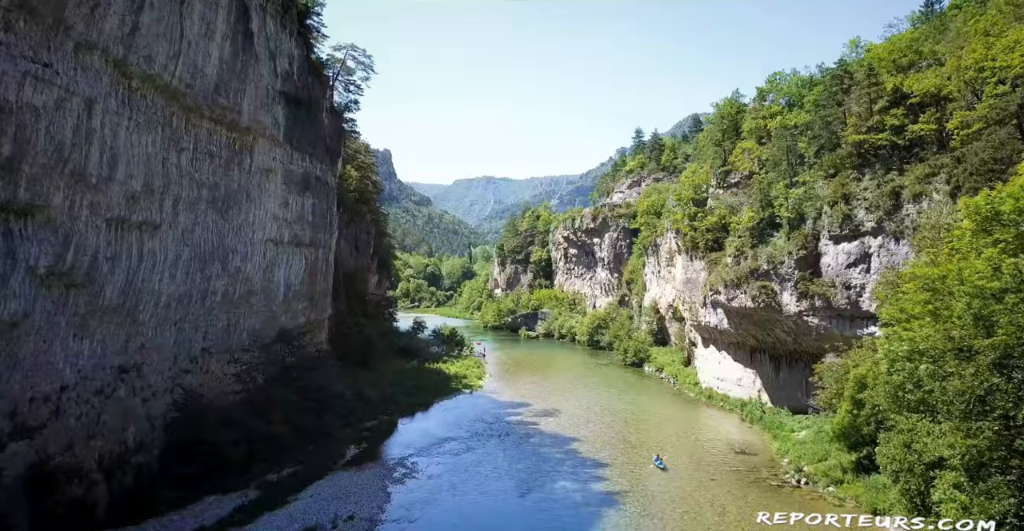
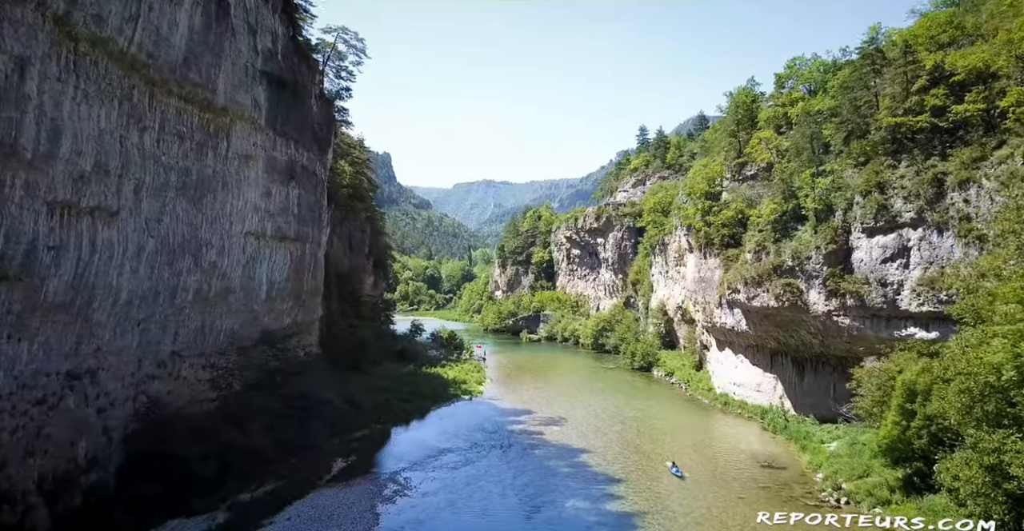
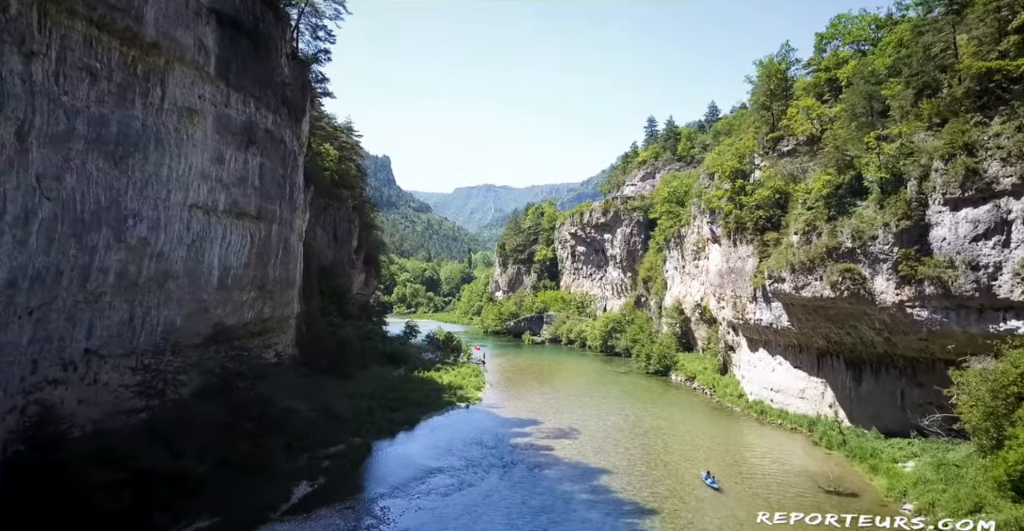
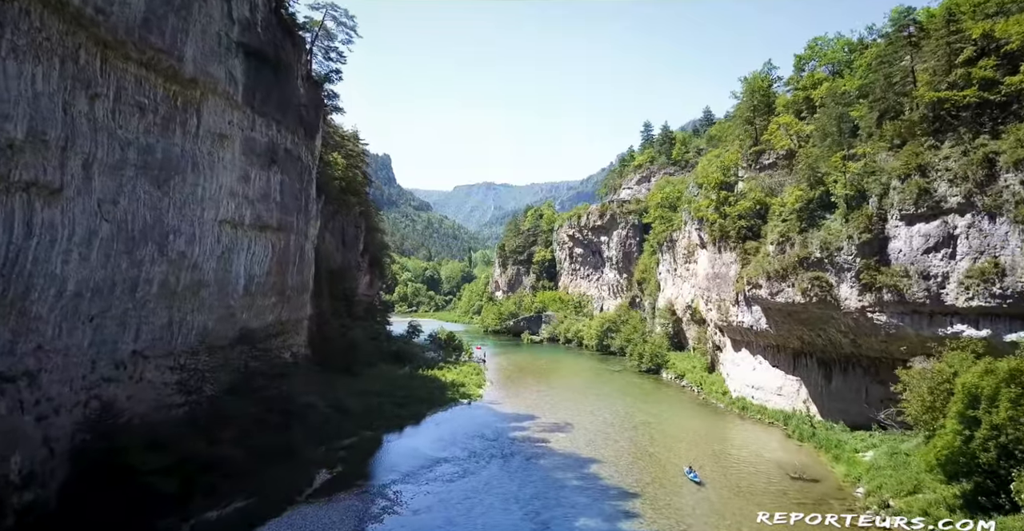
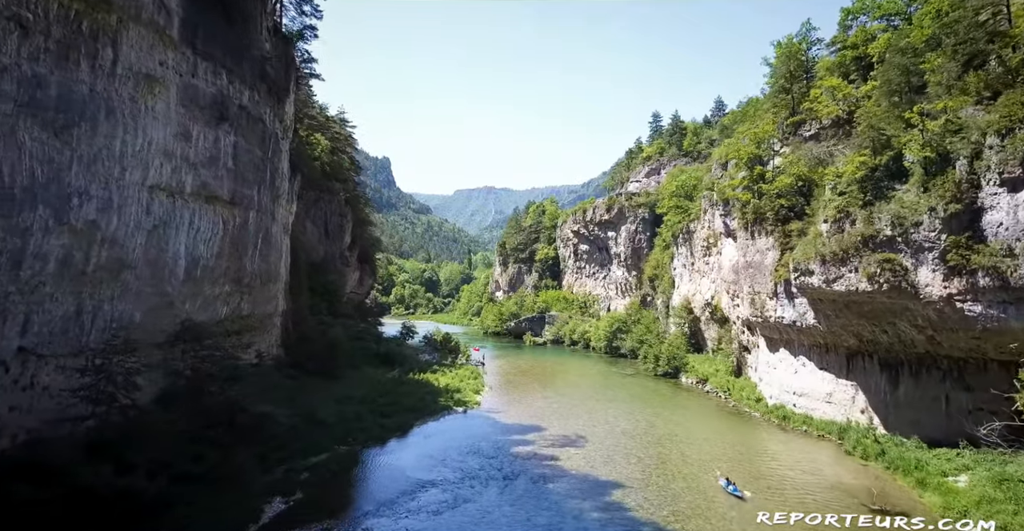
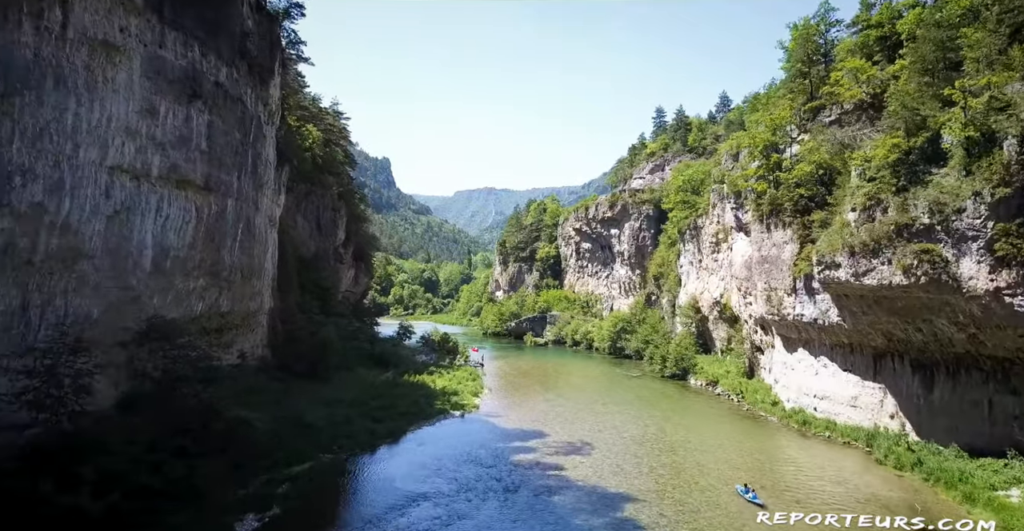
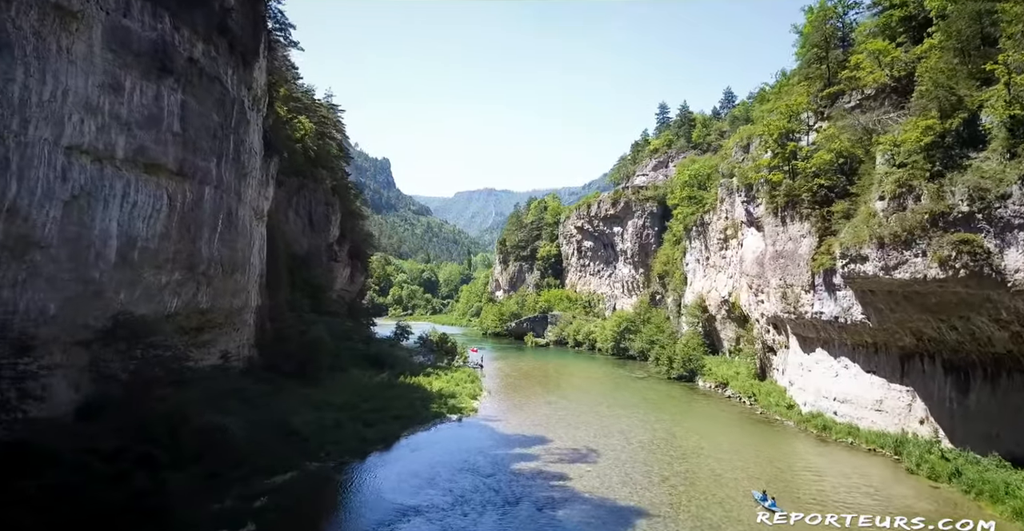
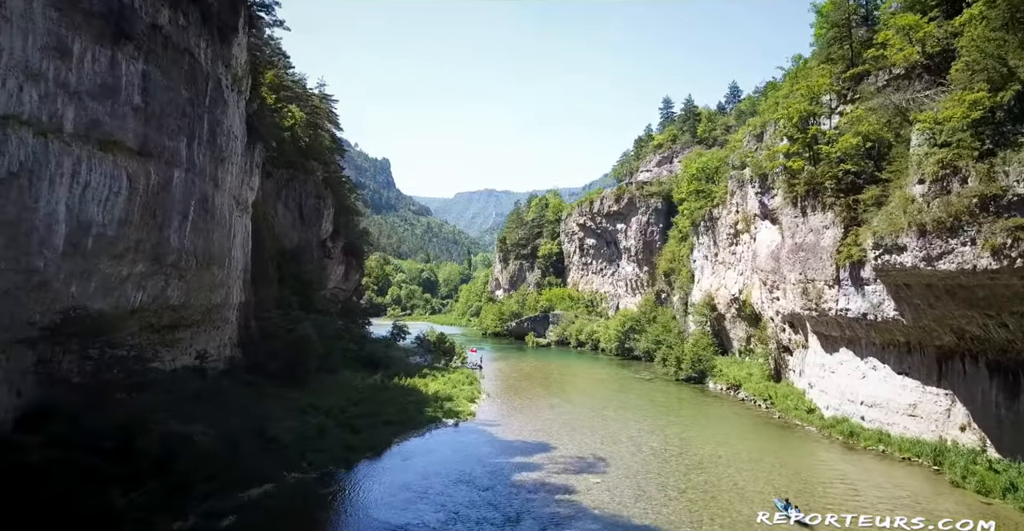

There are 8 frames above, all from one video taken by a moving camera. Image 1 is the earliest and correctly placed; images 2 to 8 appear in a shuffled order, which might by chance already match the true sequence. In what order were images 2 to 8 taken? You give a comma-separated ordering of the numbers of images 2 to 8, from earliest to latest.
2, 4, 3, 5, 6, 7, 8
